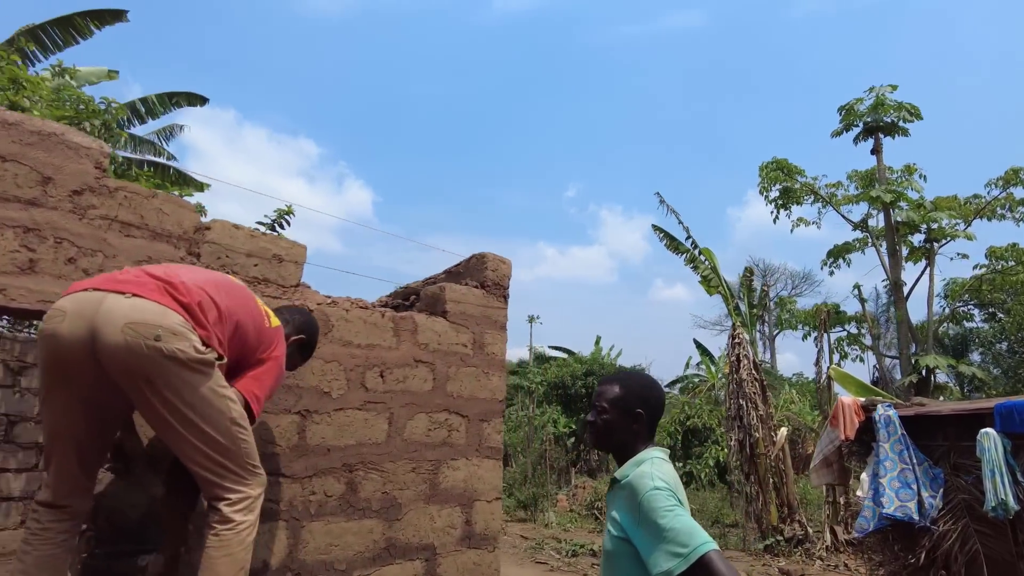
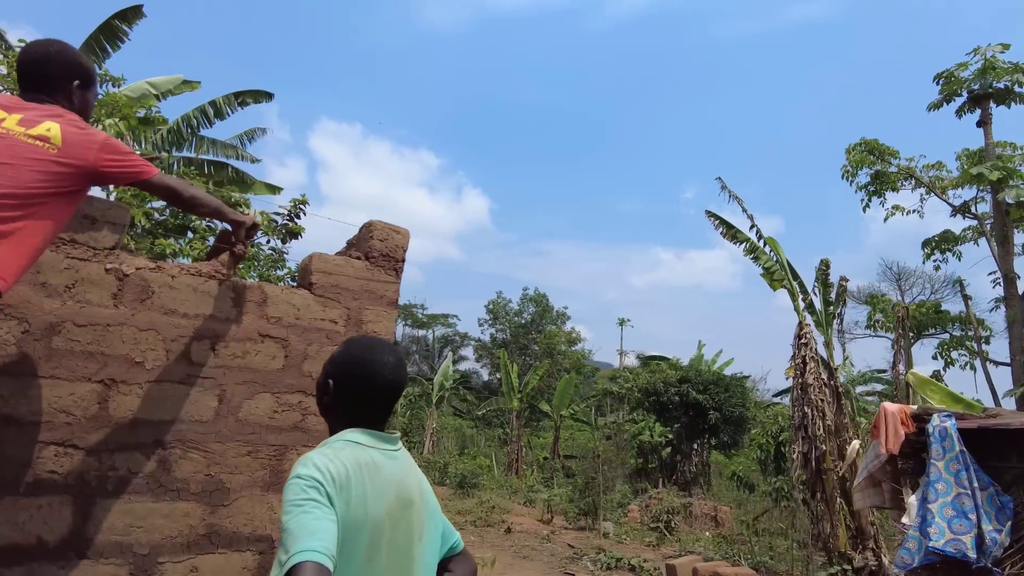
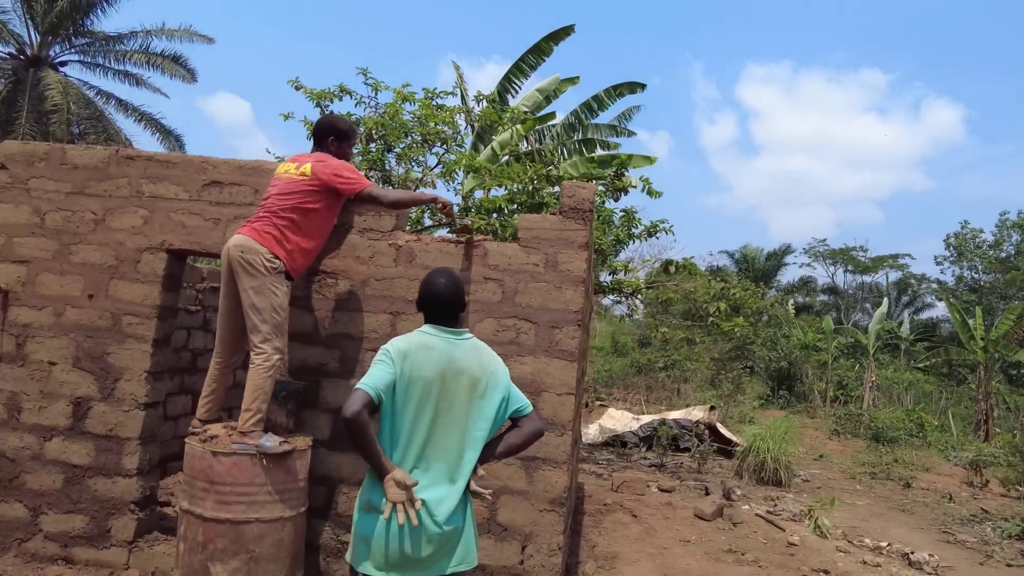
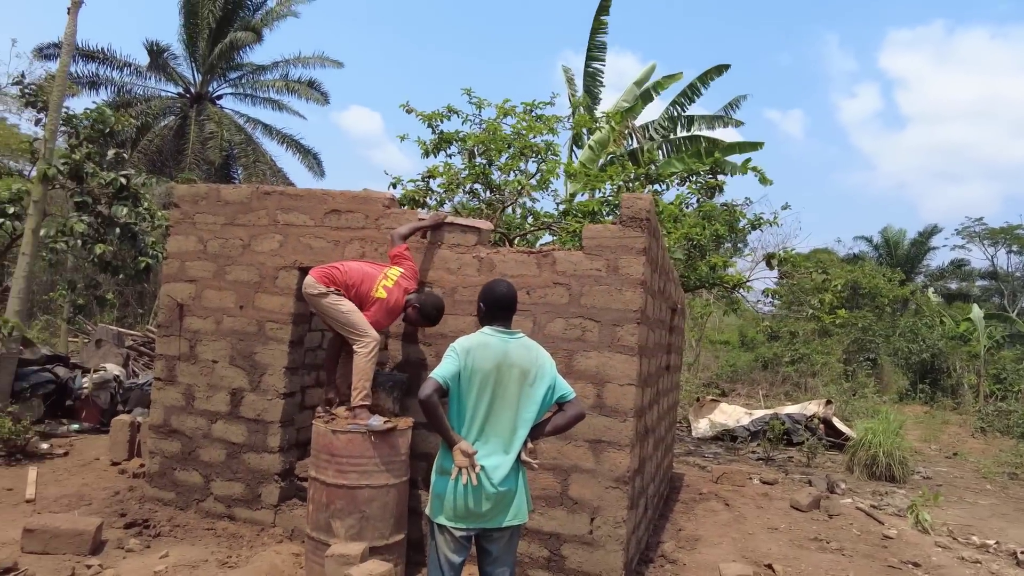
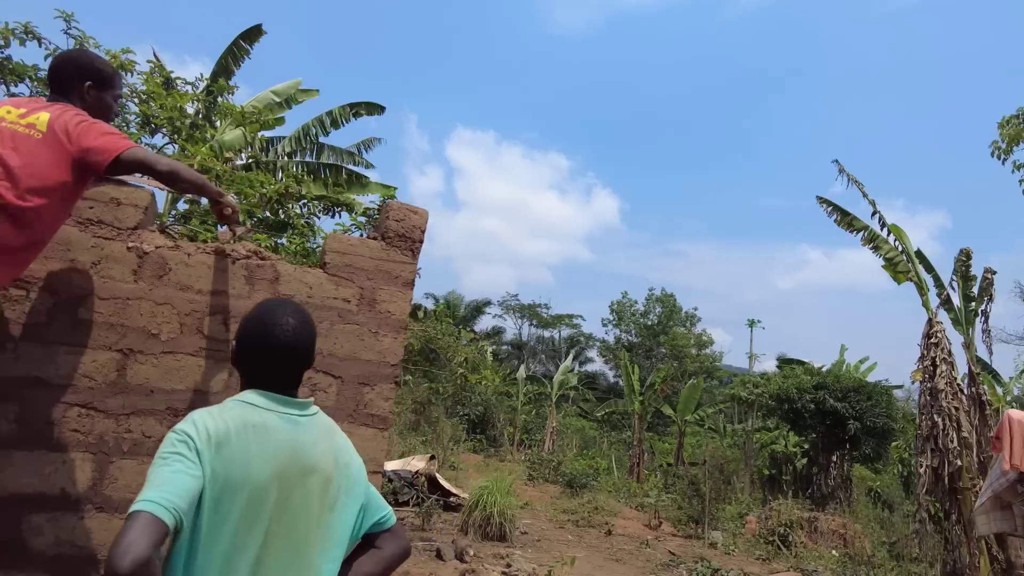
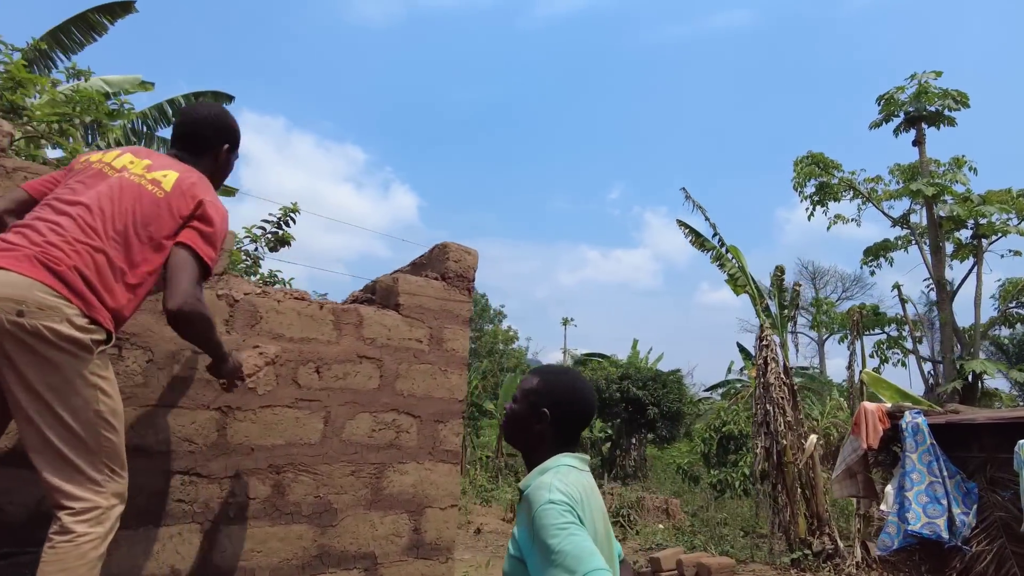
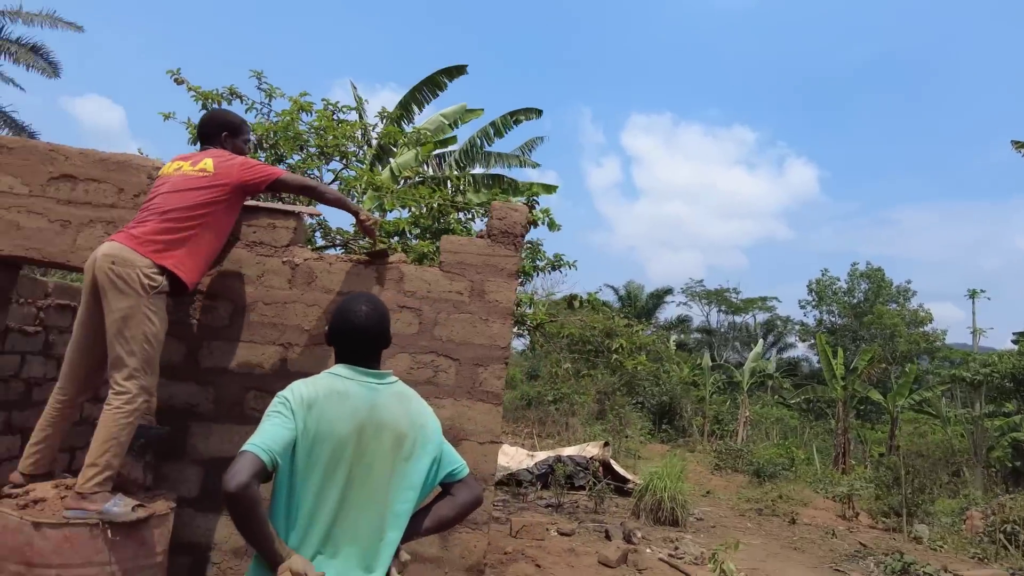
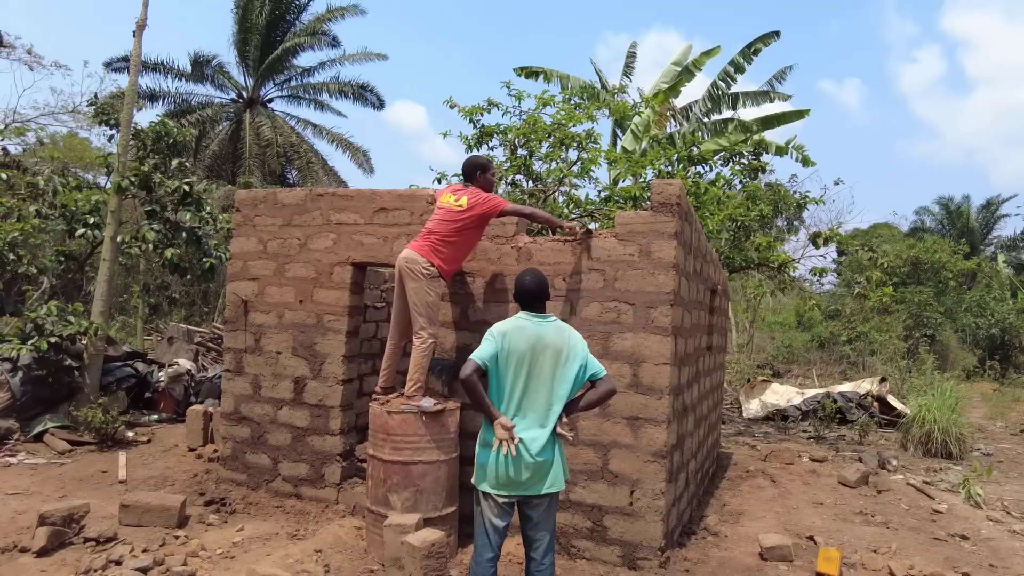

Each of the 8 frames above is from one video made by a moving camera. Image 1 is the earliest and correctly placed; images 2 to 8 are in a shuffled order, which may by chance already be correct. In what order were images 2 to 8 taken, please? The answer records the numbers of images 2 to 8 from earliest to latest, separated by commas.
6, 2, 5, 7, 3, 4, 8
